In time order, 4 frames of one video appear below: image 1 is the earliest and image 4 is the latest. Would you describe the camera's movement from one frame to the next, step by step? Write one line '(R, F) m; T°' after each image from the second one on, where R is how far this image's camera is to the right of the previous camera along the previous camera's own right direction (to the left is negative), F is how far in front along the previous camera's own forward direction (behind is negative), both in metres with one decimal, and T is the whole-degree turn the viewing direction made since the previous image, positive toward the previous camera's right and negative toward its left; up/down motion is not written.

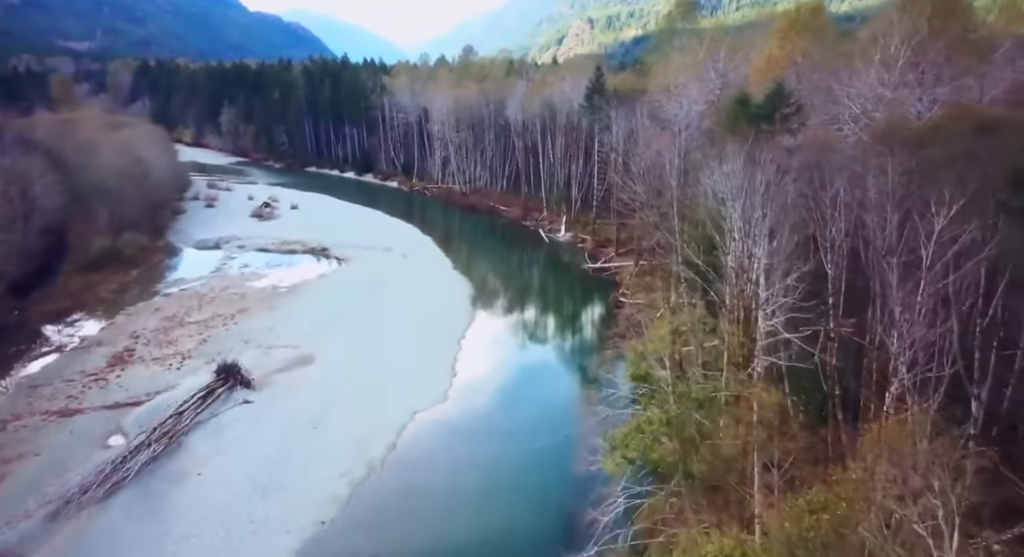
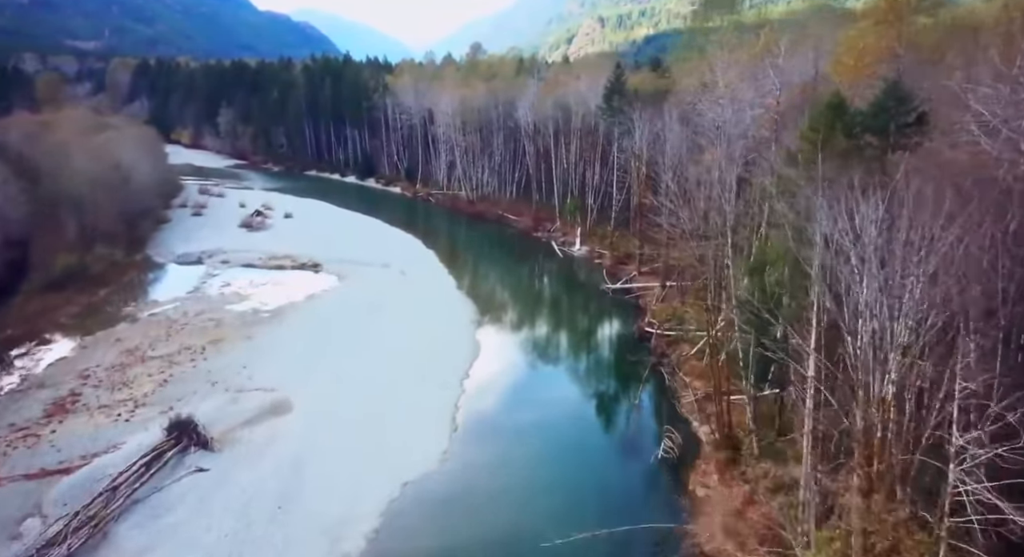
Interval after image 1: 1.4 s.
(-0.1, +3.3) m; -1°
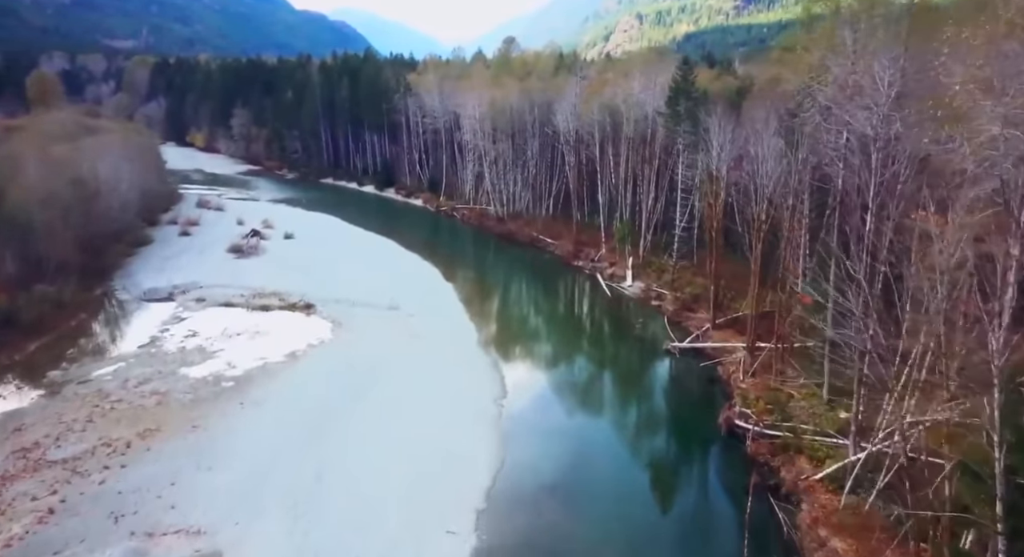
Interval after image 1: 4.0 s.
(-0.3, +6.5) m; -3°
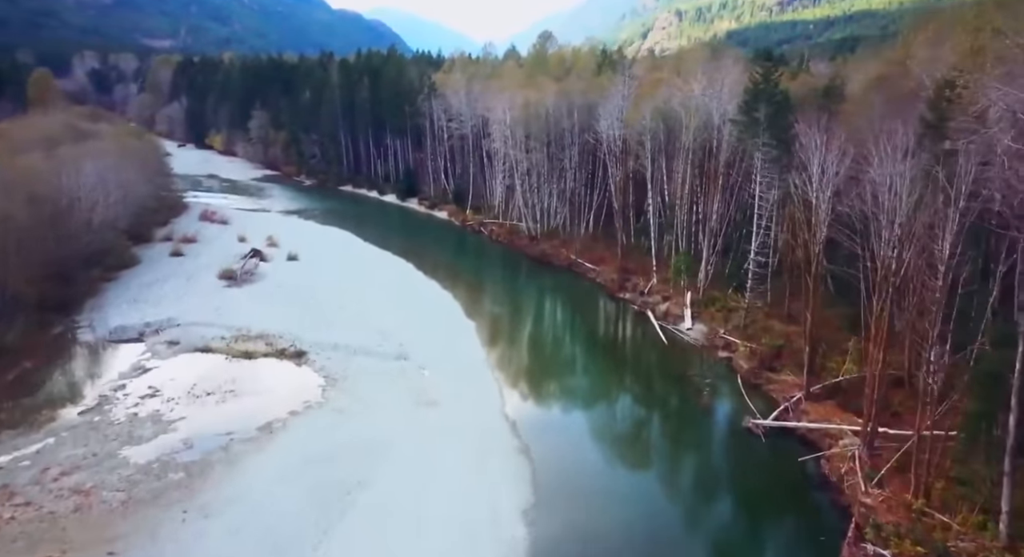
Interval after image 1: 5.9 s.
(-0.2, +5.0) m; -3°
